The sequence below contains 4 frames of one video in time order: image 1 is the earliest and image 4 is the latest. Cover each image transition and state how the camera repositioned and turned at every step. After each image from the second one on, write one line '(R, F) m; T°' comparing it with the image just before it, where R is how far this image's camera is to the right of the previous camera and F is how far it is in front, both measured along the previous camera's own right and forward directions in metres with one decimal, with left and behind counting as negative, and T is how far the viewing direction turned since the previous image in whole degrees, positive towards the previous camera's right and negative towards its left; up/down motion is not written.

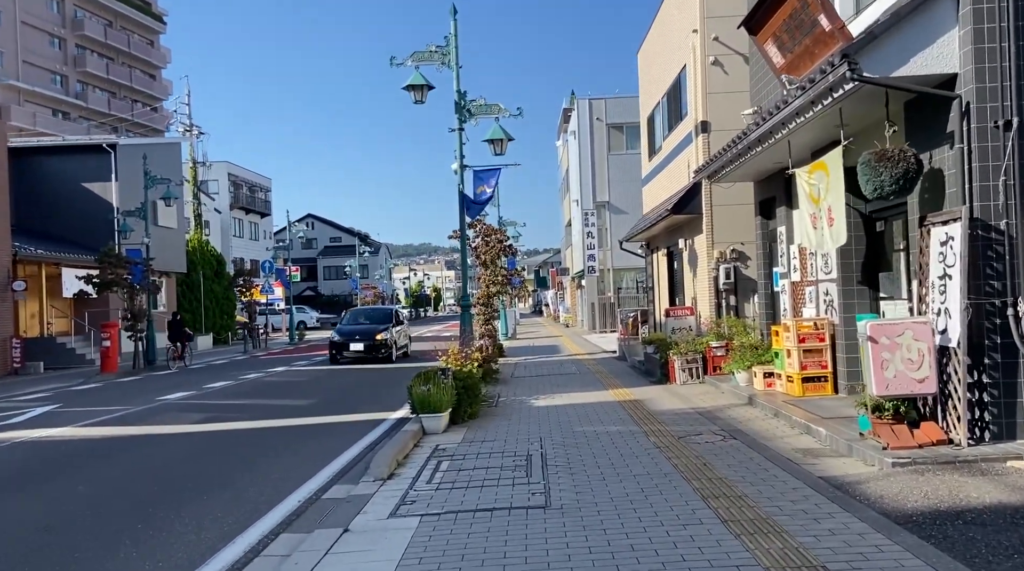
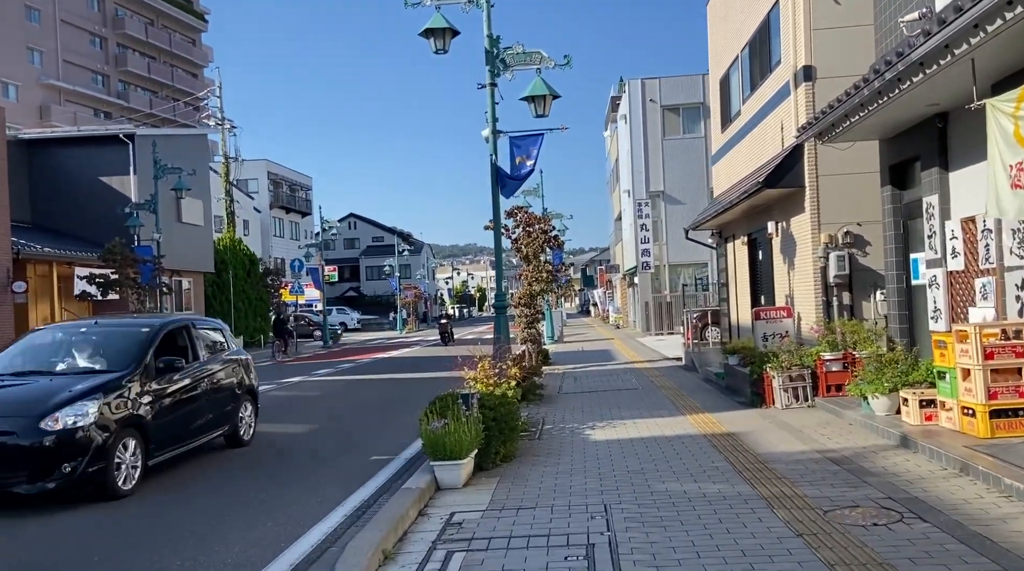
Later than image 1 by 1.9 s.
(0.0, +3.5) m; -3°
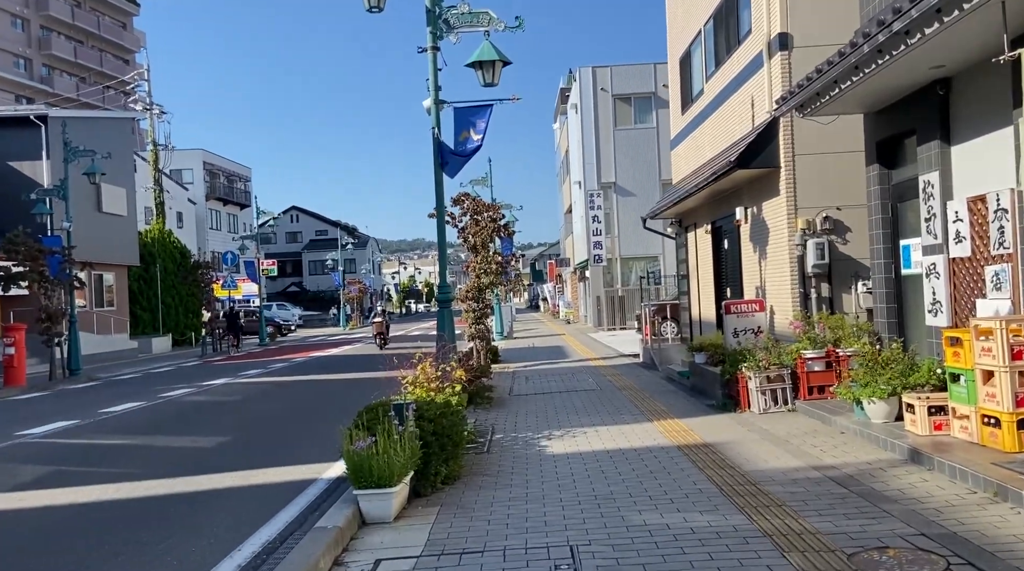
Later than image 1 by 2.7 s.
(0.0, +1.4) m; +3°
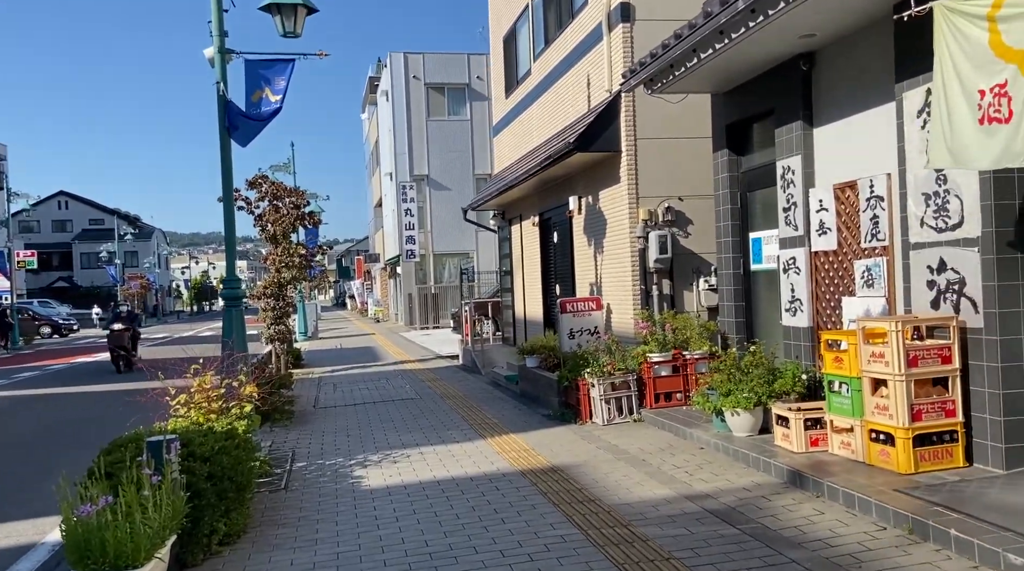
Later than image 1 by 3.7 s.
(0.0, +1.6) m; +13°
